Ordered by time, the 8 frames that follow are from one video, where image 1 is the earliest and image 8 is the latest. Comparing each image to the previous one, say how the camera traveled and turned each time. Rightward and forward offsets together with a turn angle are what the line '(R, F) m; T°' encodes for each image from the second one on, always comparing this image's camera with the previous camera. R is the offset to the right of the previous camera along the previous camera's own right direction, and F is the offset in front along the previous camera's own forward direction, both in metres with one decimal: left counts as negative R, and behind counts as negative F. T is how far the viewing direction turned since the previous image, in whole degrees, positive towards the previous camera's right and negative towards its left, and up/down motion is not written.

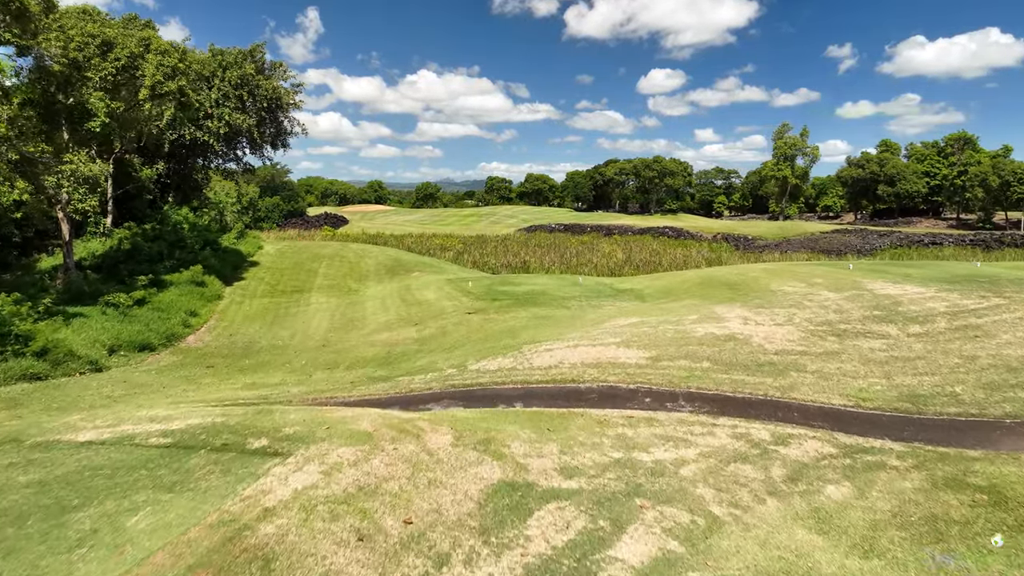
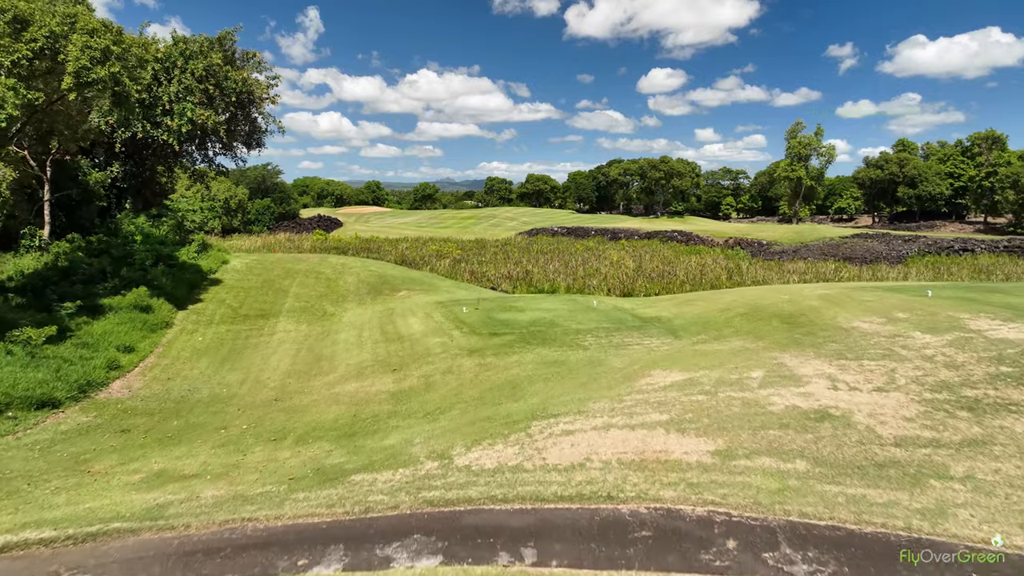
(0.0, +1.4) m; 0°
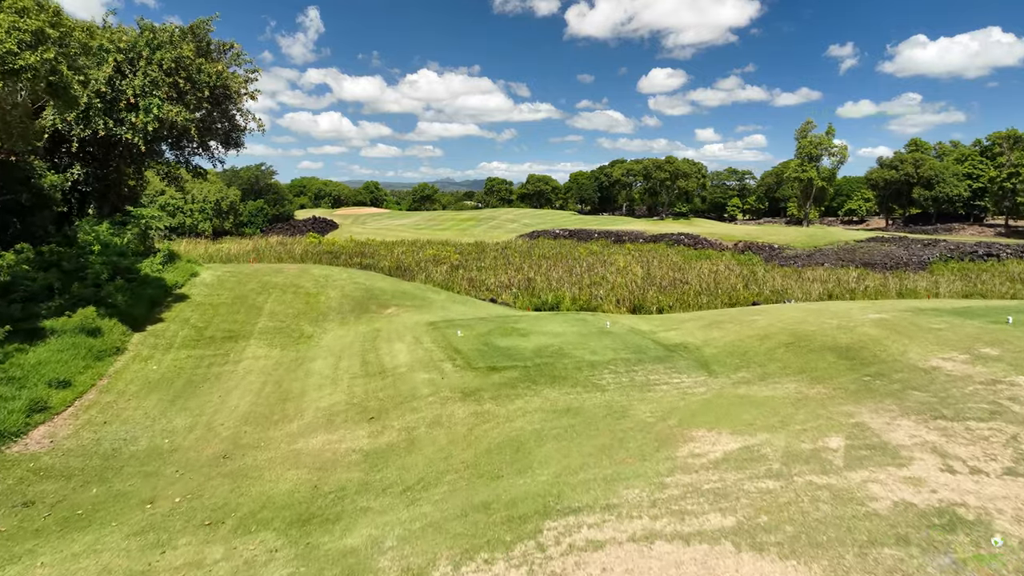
(0.0, +1.0) m; 0°
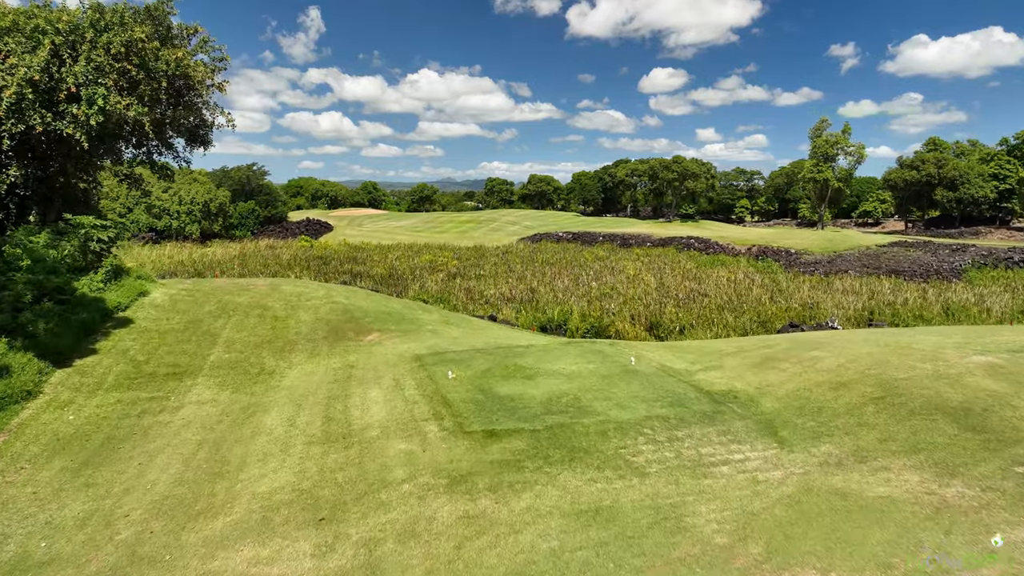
(0.0, +1.3) m; 0°
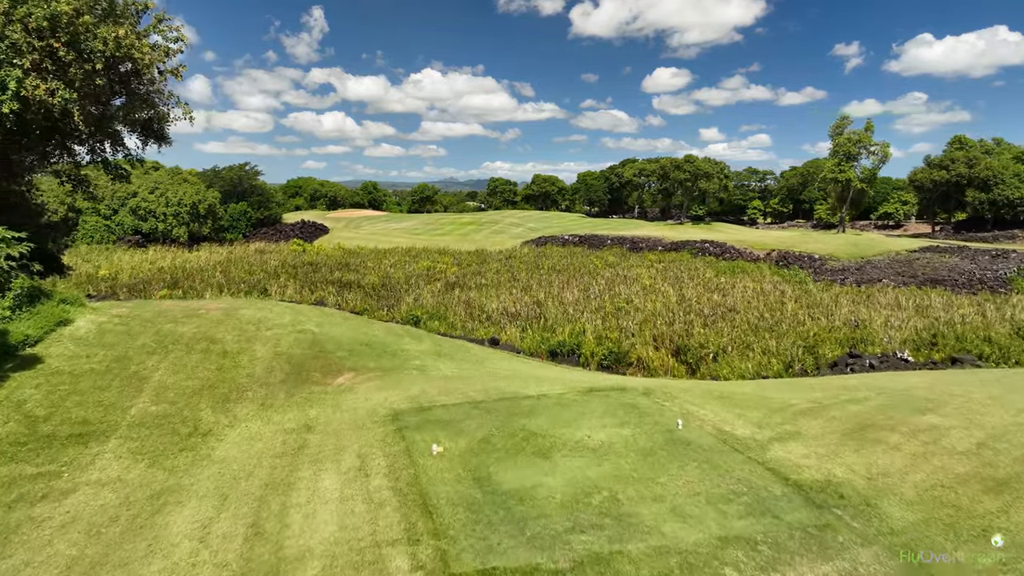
(0.0, +1.4) m; 0°
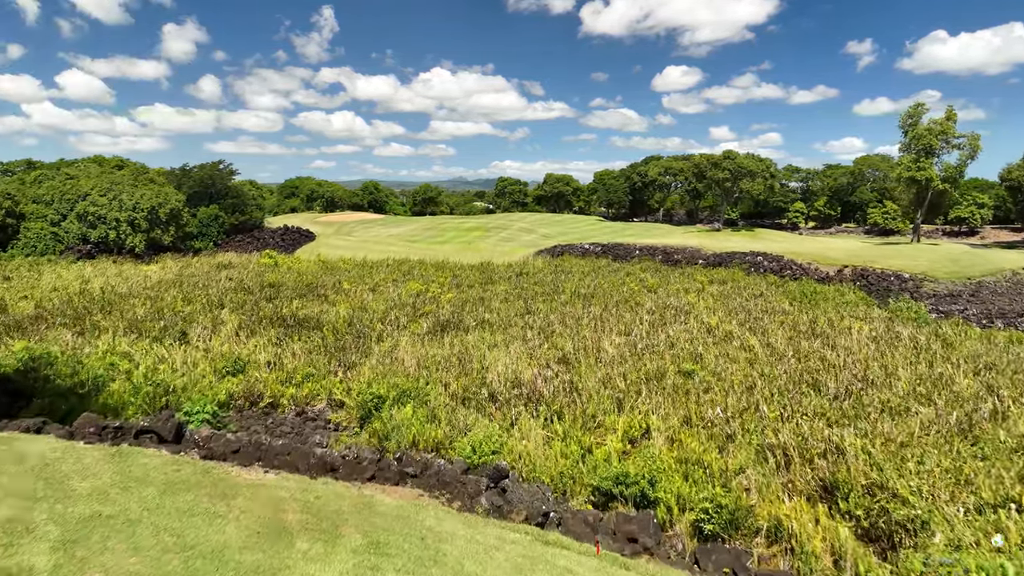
(-0.1, +4.1) m; -1°
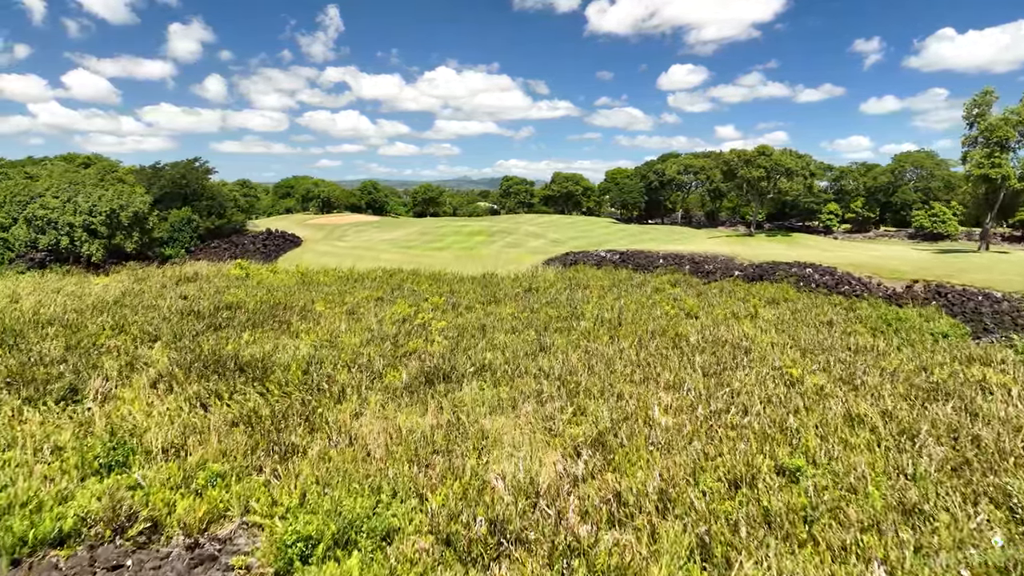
(-0.1, +2.8) m; 0°
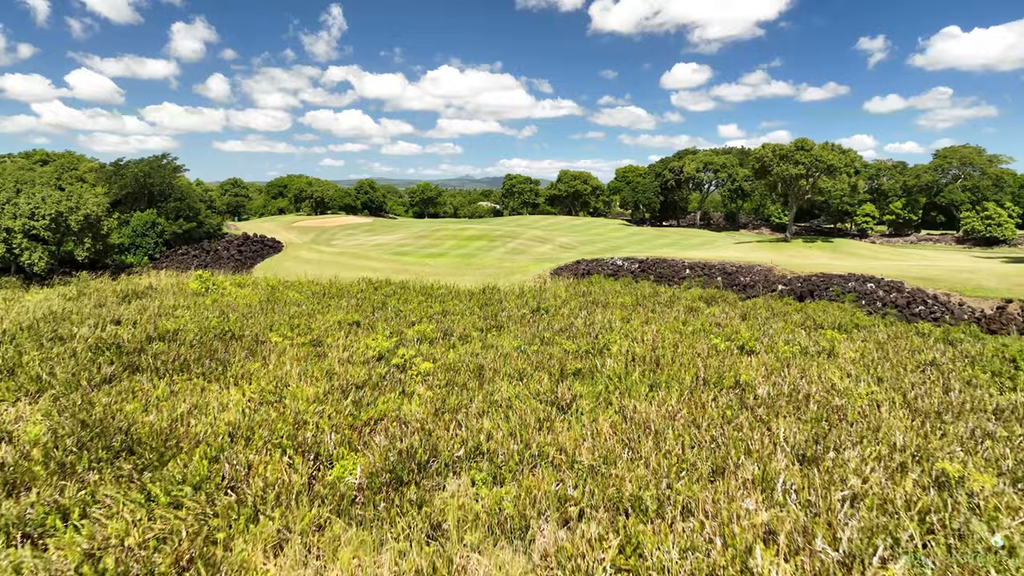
(0.0, +2.7) m; 0°
